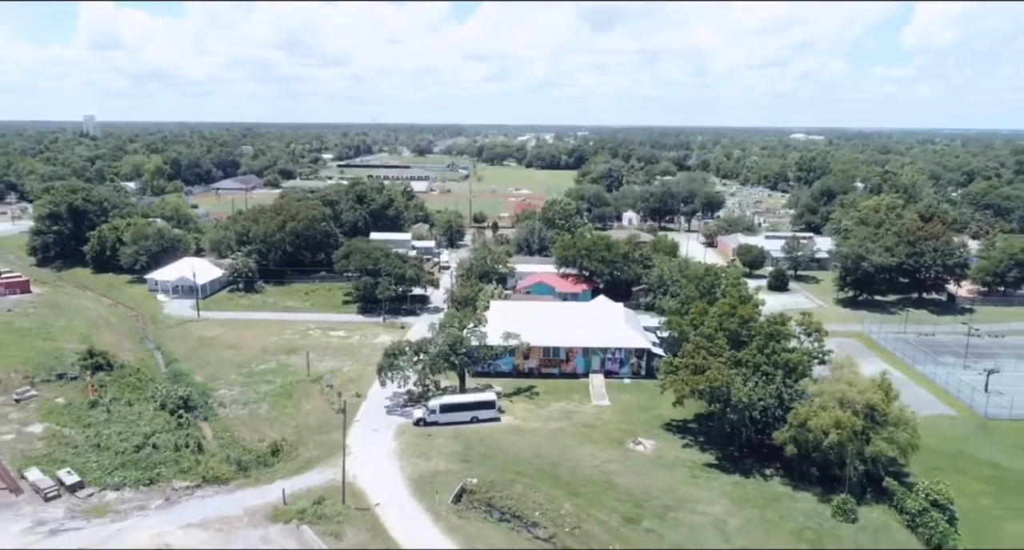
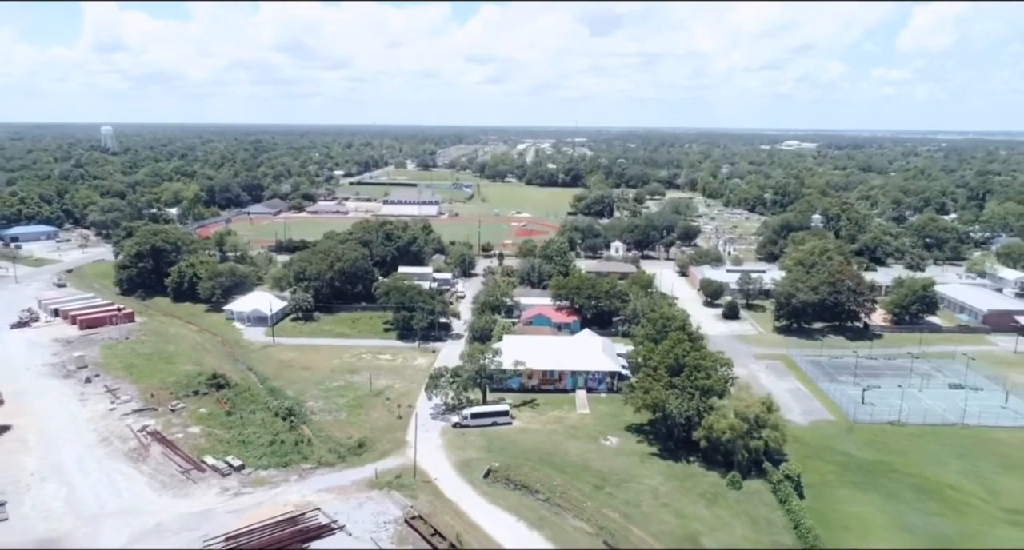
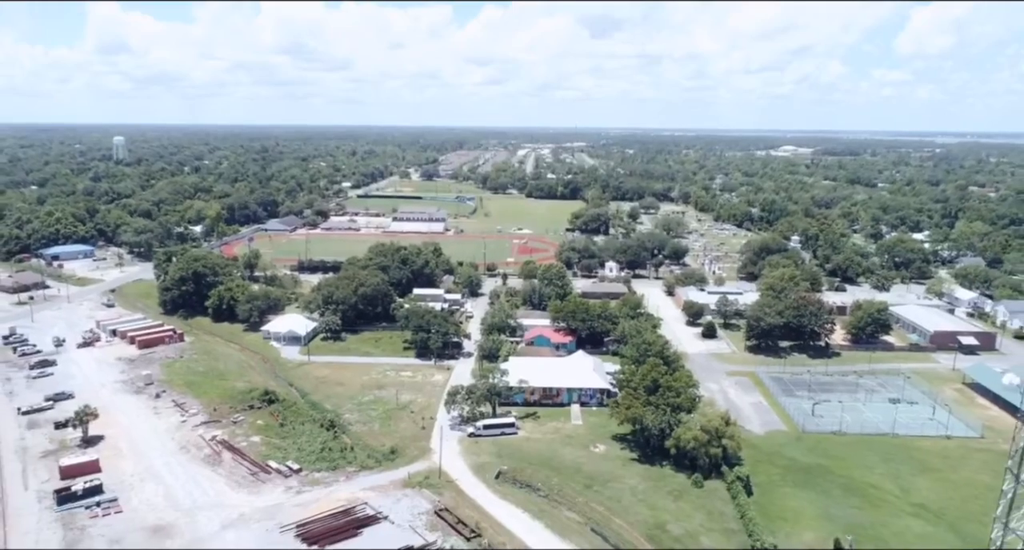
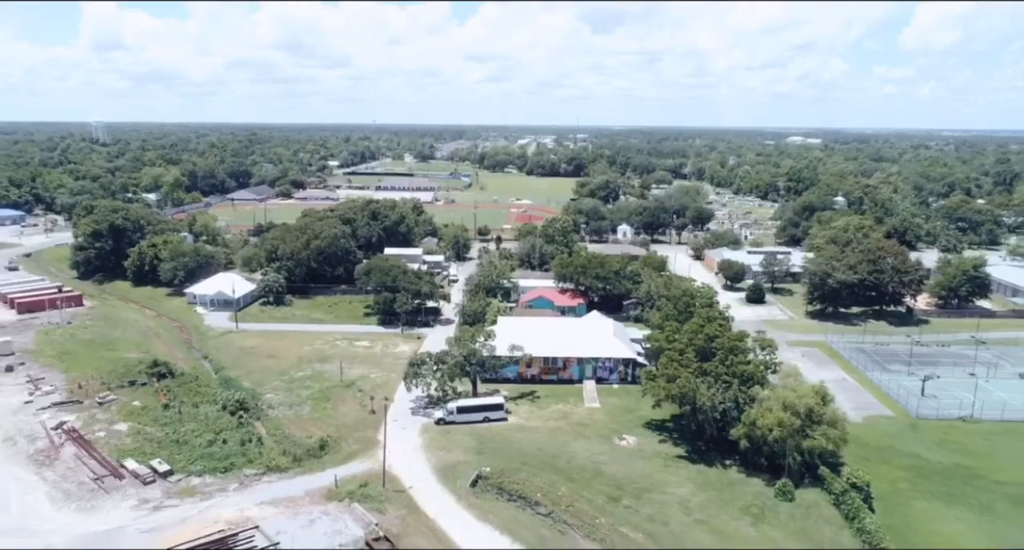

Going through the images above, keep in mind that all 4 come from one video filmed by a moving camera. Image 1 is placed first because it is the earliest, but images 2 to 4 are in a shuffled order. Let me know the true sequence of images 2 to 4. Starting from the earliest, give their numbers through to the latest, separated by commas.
4, 2, 3
